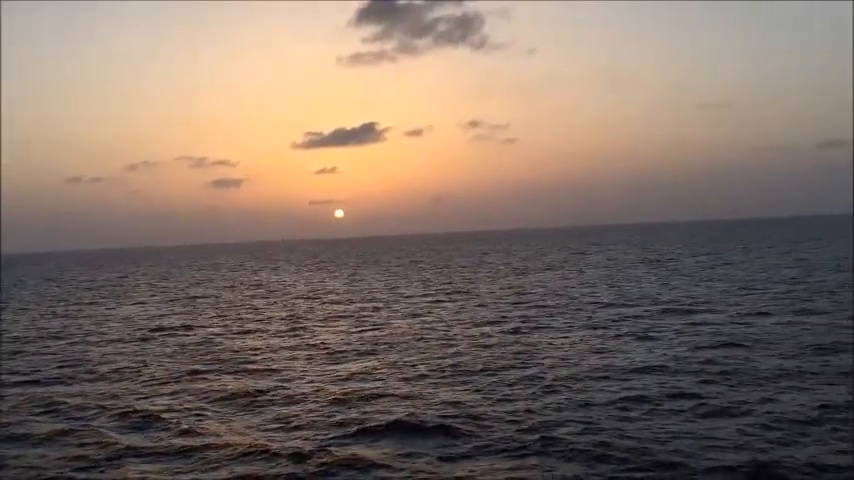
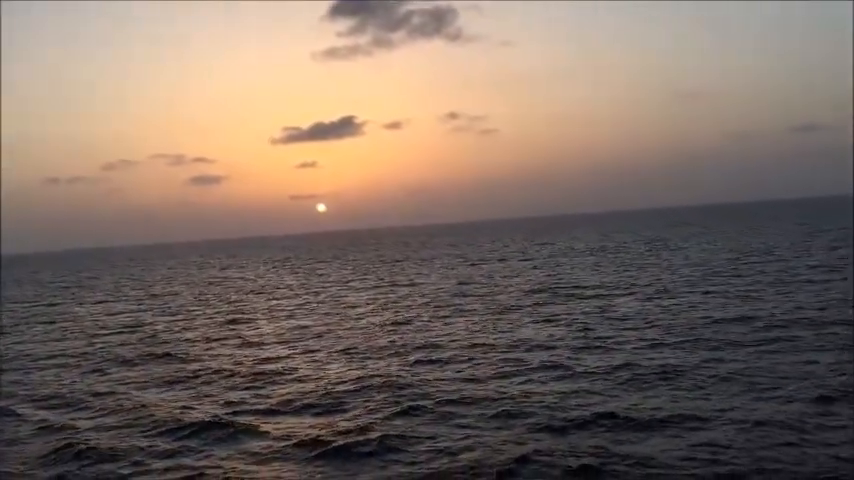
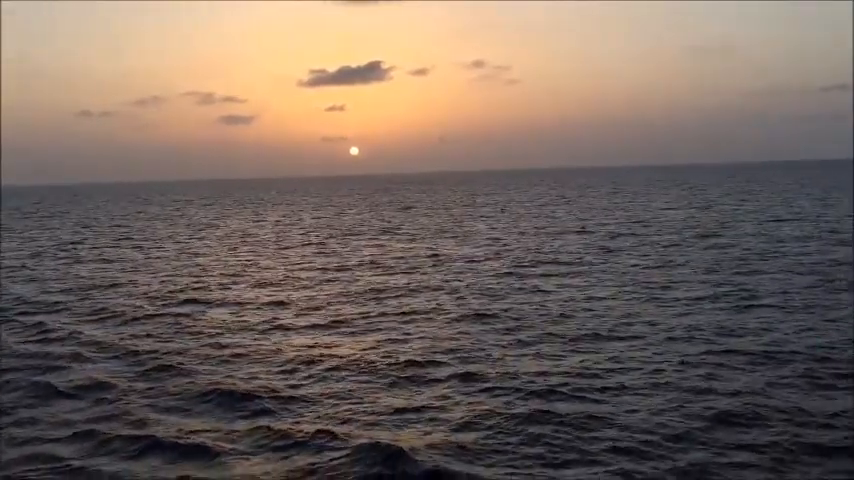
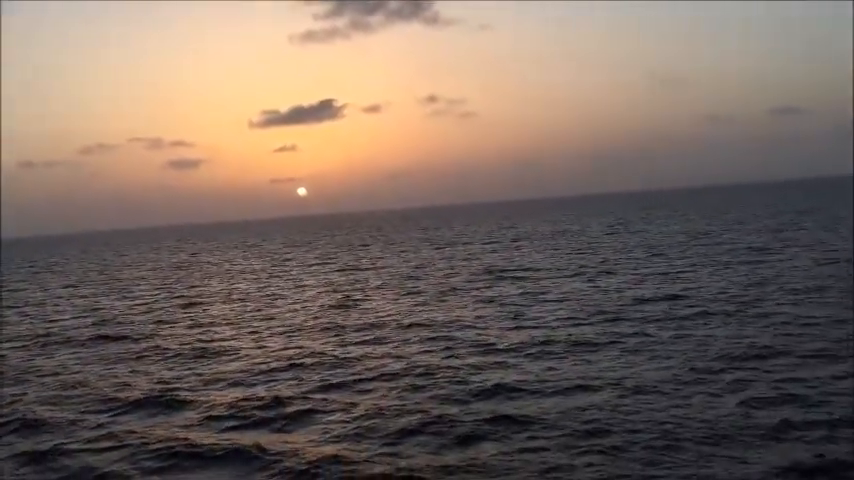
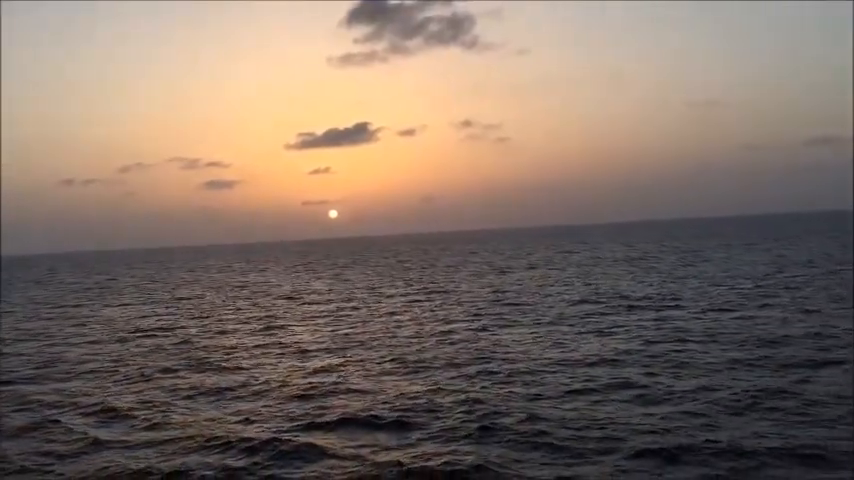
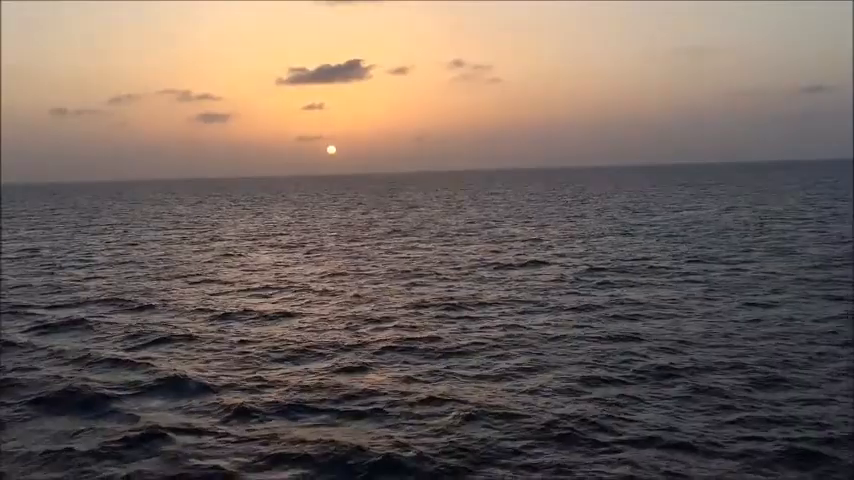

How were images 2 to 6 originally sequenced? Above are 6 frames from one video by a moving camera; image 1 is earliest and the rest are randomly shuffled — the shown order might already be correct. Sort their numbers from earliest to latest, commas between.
5, 2, 4, 6, 3
